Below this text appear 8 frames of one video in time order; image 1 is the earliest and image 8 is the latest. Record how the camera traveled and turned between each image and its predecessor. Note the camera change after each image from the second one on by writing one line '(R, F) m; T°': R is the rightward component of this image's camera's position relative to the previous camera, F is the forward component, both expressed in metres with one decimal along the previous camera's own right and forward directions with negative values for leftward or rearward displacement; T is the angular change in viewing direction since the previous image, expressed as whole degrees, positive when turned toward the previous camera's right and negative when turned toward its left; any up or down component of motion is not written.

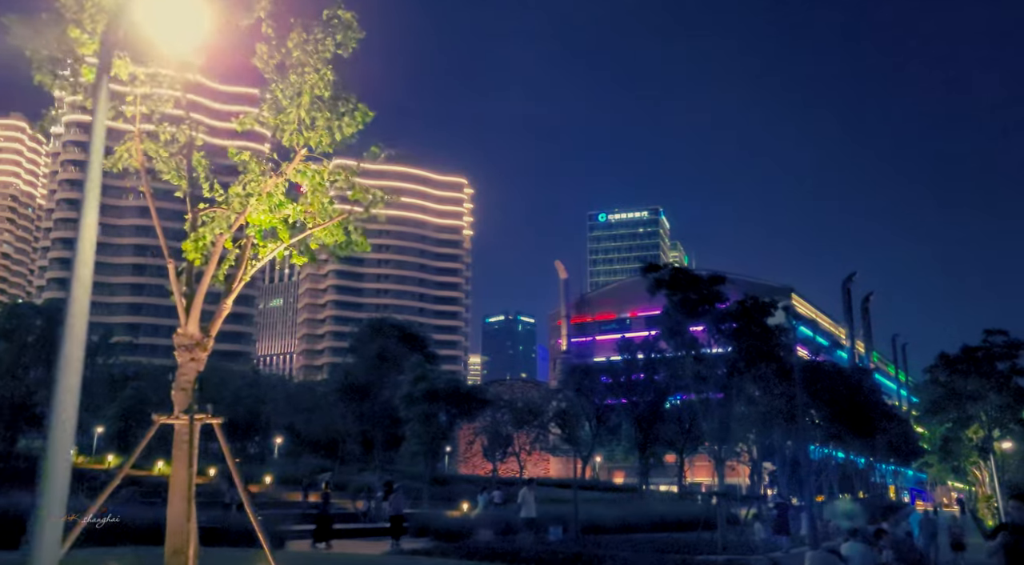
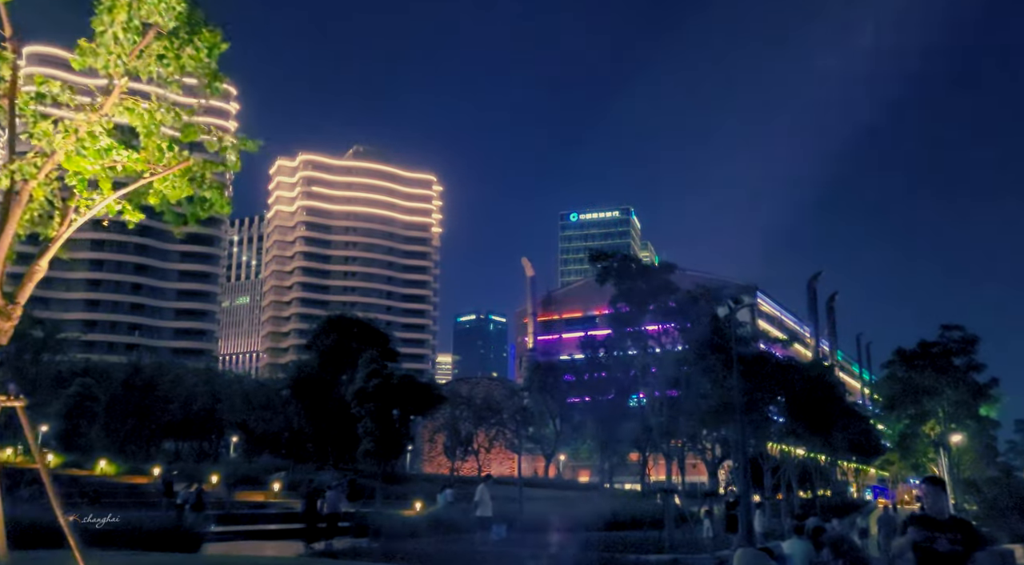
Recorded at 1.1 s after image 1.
(+0.8, +0.8) m; +2°
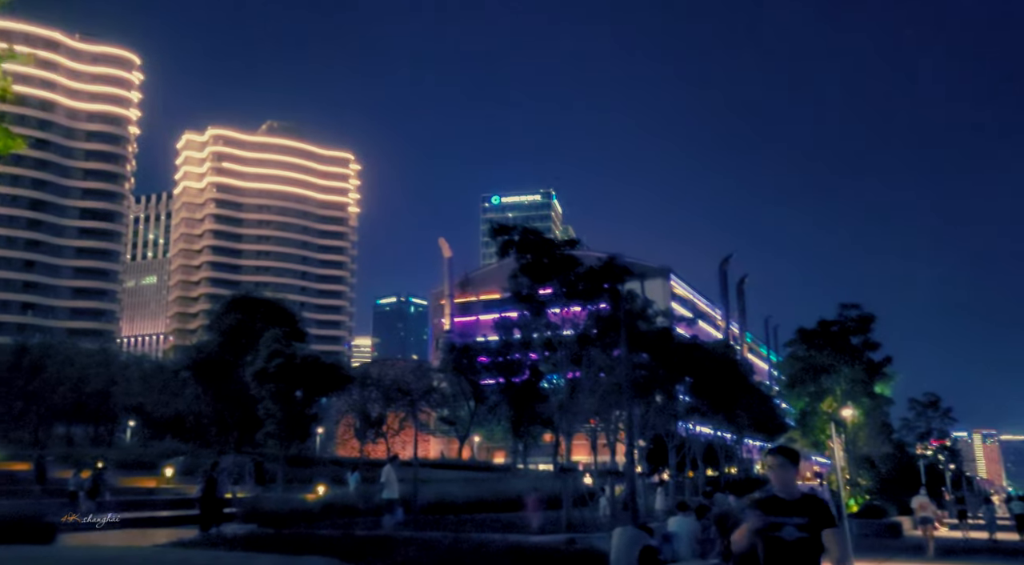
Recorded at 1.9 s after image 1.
(+0.6, +0.7) m; +5°
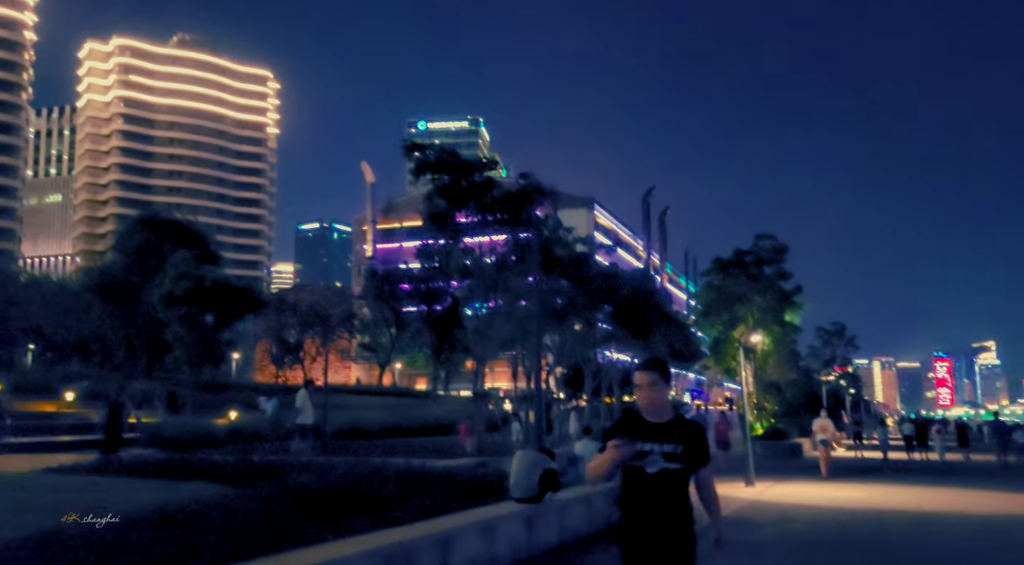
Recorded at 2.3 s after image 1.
(+0.3, +0.5) m; +5°
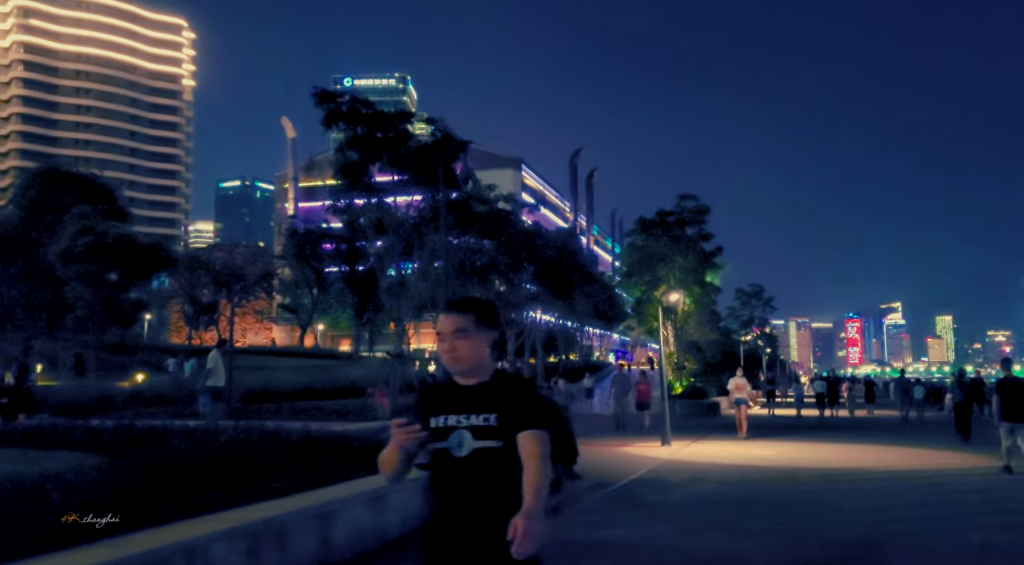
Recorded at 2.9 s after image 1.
(+0.3, +0.7) m; +5°
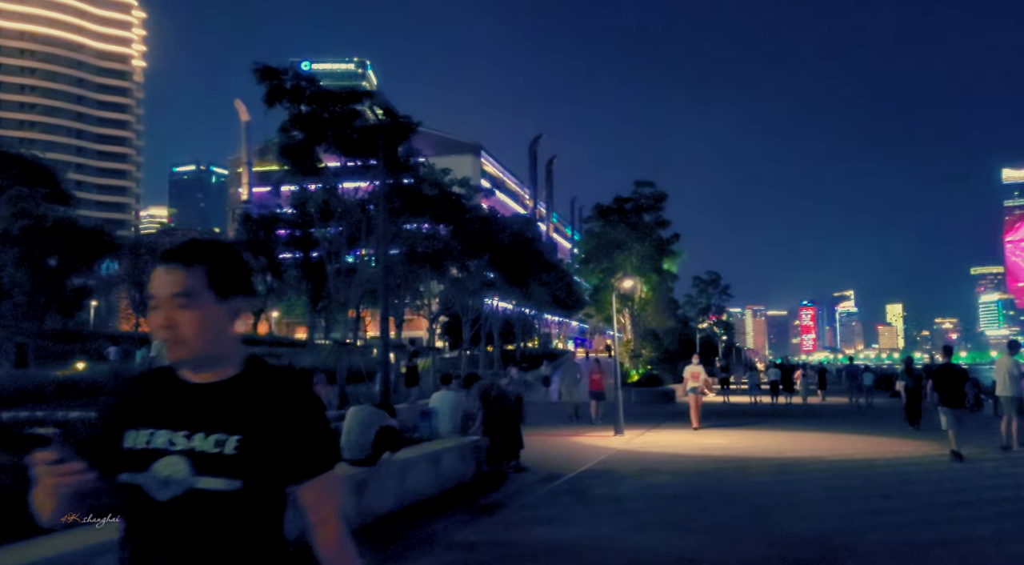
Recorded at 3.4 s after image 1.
(+0.2, +0.6) m; +3°
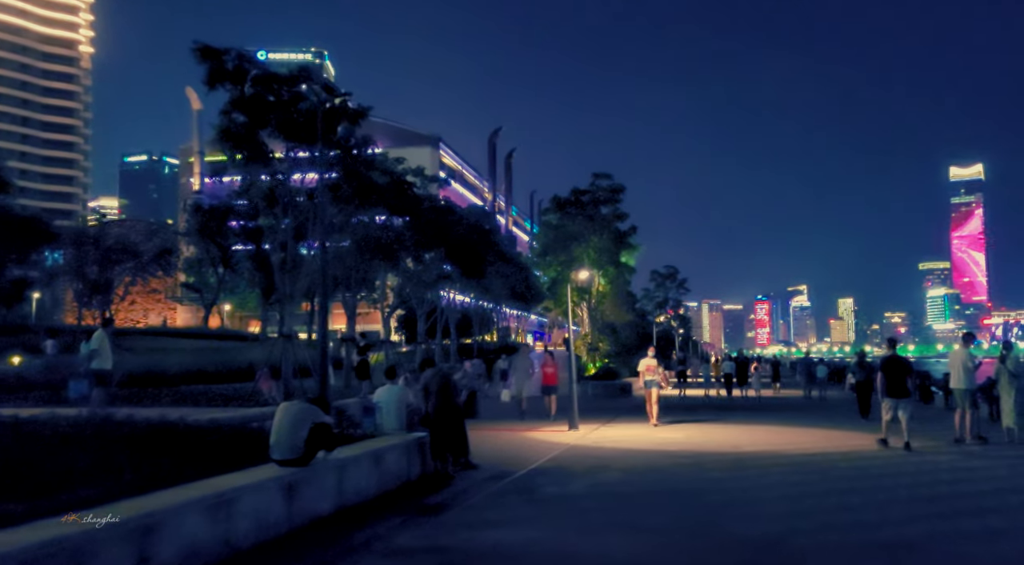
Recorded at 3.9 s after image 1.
(+0.1, +0.6) m; +3°
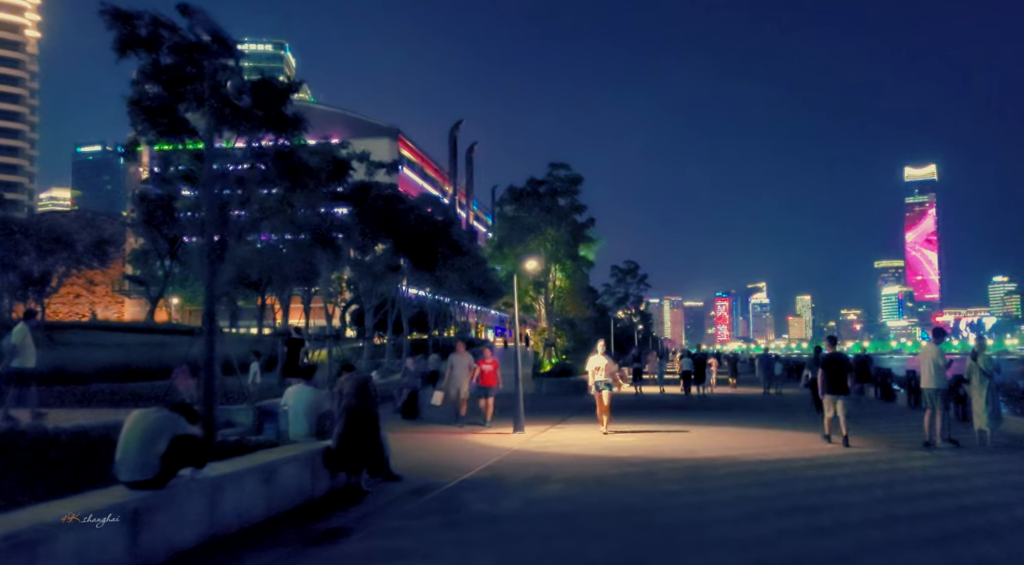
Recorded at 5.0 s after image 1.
(+0.4, +1.5) m; +2°
